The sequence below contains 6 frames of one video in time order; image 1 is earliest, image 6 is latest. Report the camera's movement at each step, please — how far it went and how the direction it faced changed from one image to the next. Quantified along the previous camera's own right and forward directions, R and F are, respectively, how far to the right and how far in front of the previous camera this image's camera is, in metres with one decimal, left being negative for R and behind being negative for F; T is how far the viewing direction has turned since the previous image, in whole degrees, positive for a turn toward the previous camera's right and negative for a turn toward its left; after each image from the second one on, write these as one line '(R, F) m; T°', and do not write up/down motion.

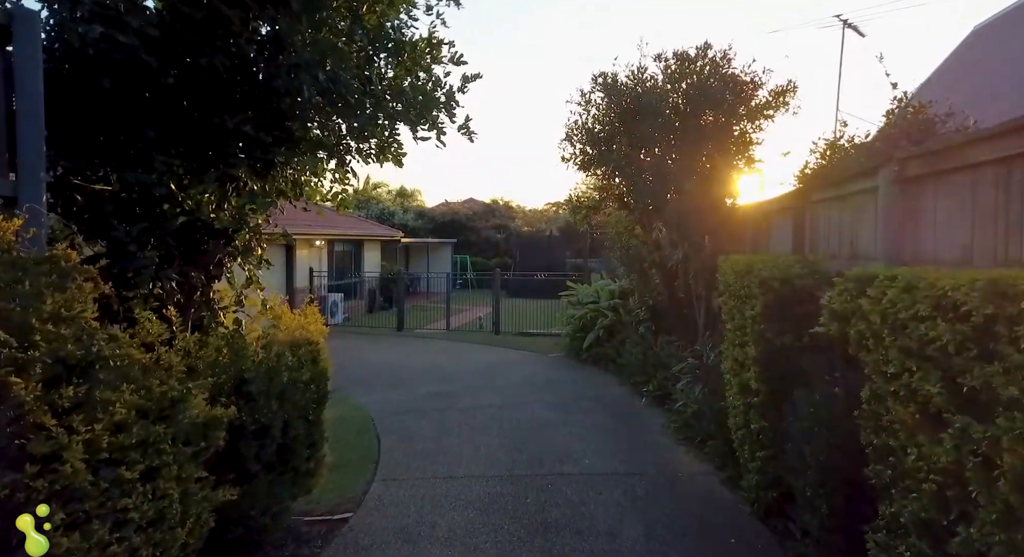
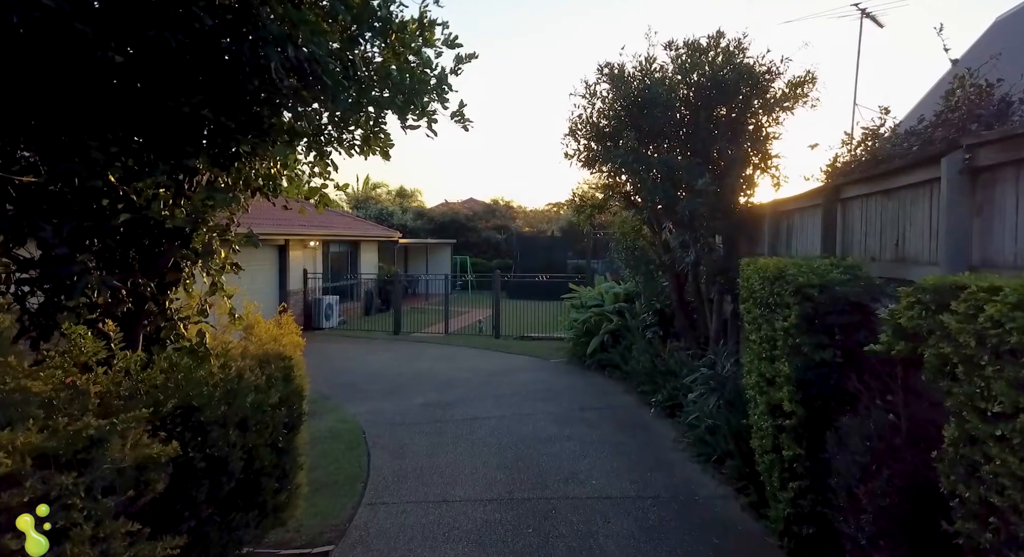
(0.0, +0.5) m; 0°
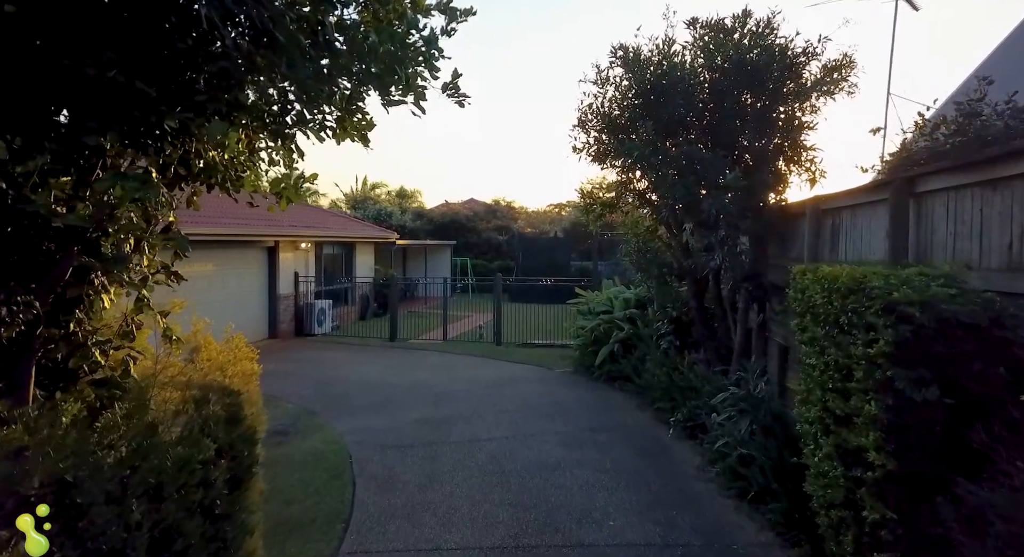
(0.0, +0.7) m; 0°
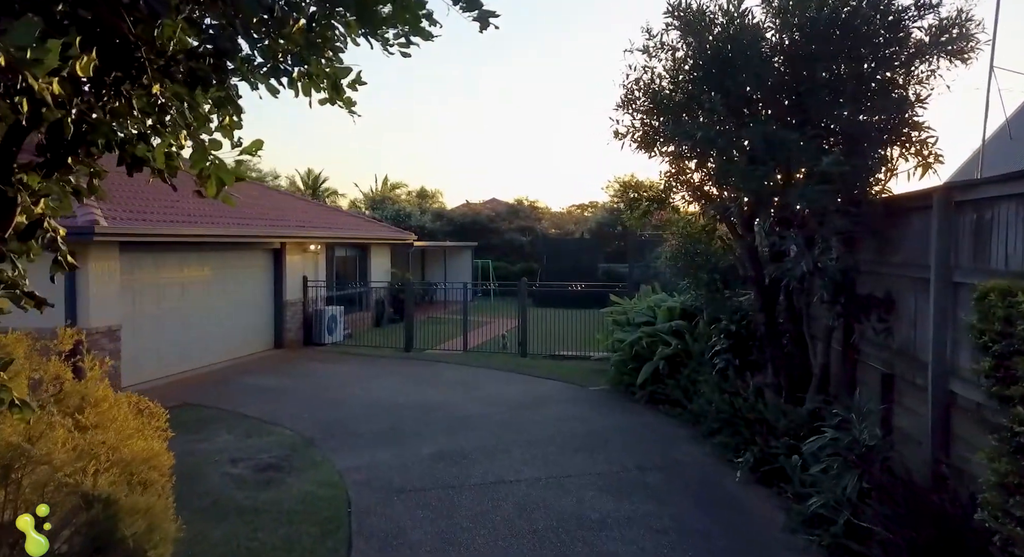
(-0.1, +1.2) m; -2°
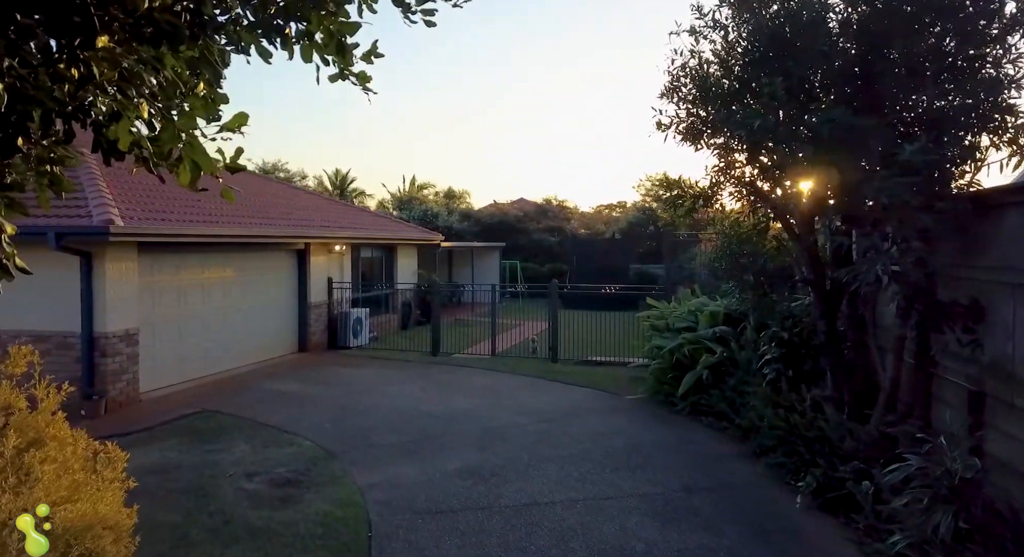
(-0.1, +0.5) m; -2°
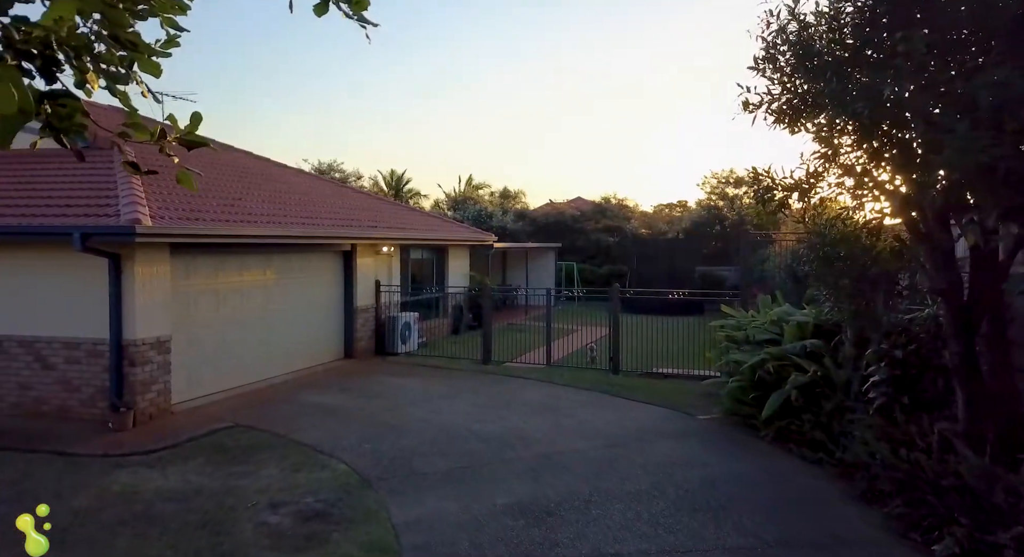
(0.0, +0.8) m; -5°
